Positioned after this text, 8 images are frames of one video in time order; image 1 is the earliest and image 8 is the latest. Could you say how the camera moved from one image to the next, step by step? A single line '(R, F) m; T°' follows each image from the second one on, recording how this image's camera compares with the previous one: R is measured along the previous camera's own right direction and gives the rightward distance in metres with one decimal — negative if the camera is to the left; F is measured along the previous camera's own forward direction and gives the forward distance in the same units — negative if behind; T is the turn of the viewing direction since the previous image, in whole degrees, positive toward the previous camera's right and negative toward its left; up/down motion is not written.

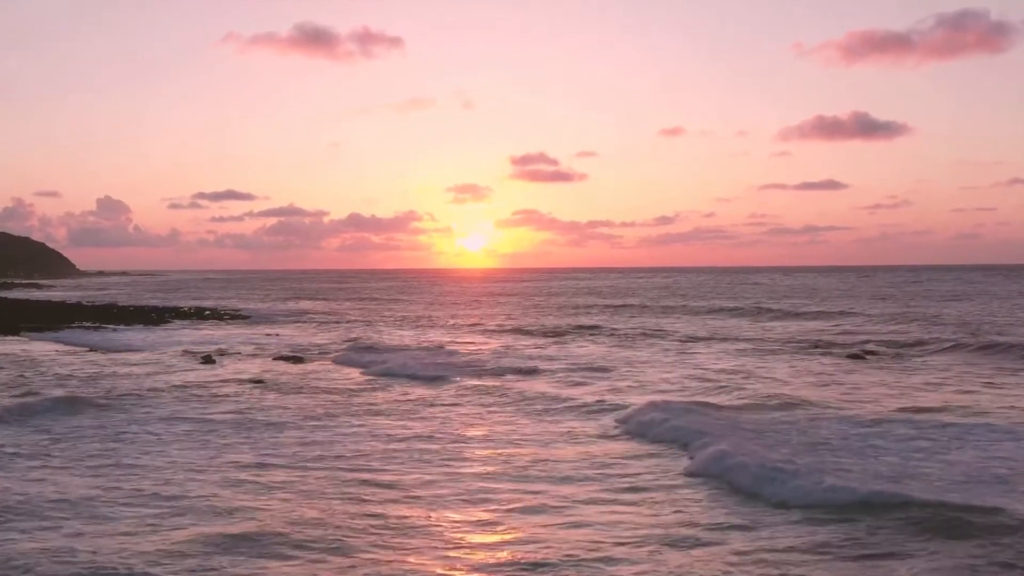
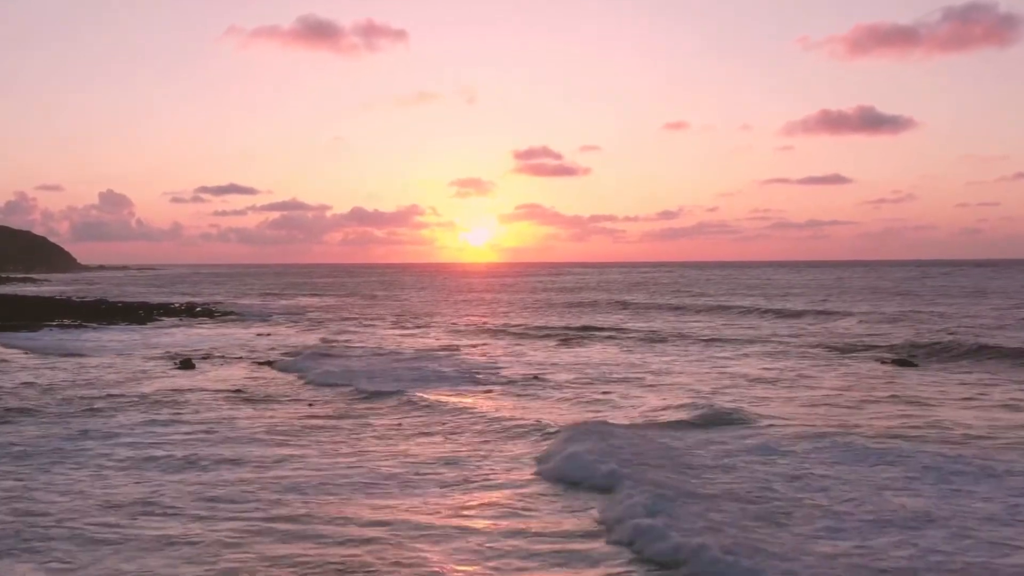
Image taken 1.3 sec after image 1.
(-0.1, +2.6) m; 0°
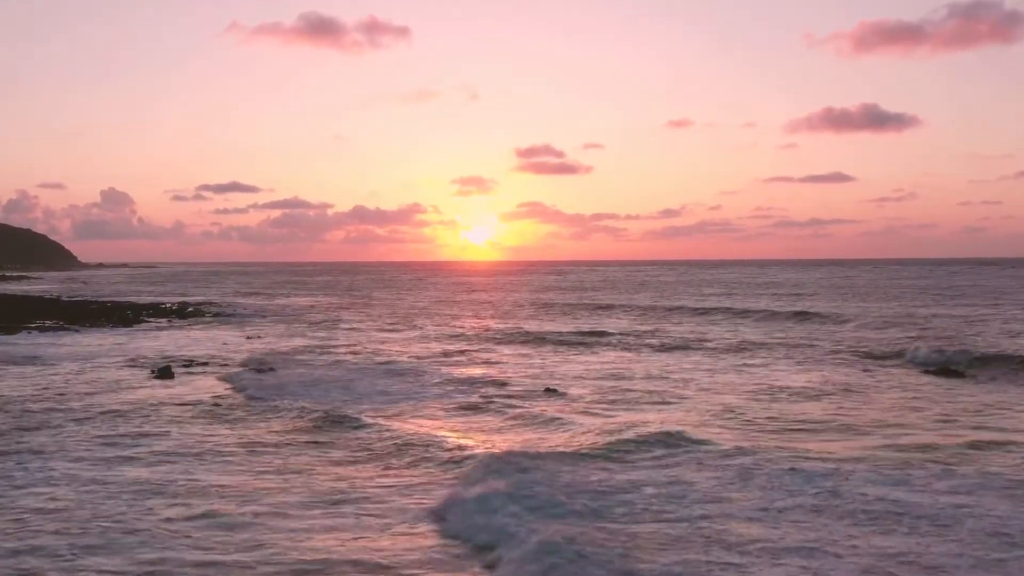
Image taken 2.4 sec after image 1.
(-0.2, +2.3) m; 0°
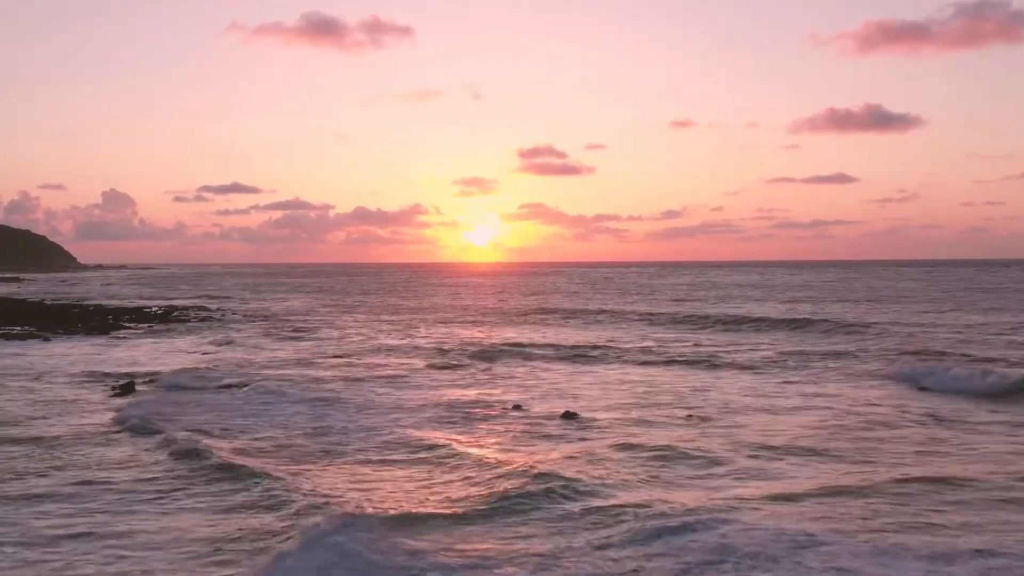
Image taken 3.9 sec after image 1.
(-0.3, +3.3) m; 0°
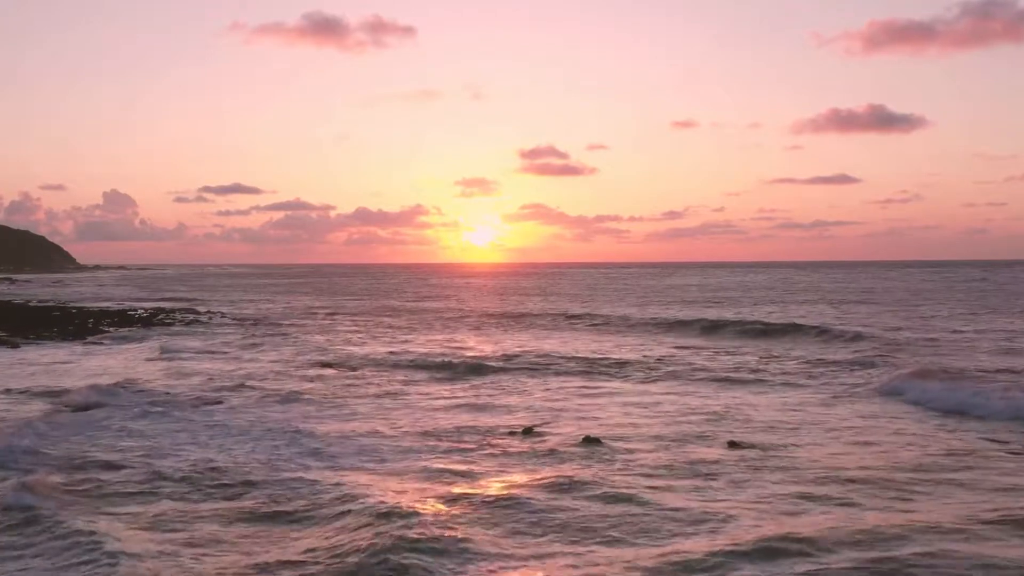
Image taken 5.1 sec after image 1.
(-0.2, +2.9) m; 0°
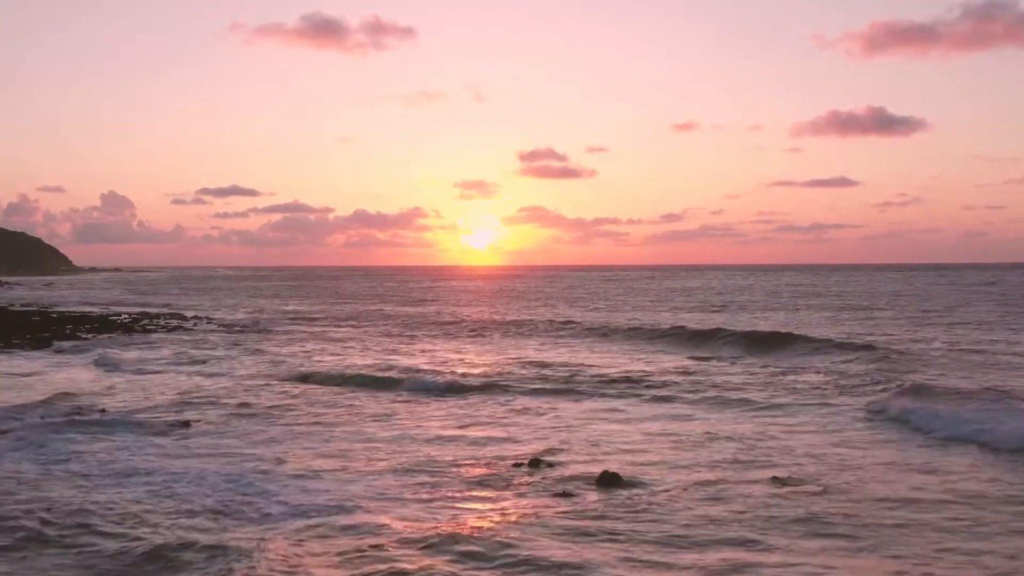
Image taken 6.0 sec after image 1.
(-0.1, +2.4) m; 0°
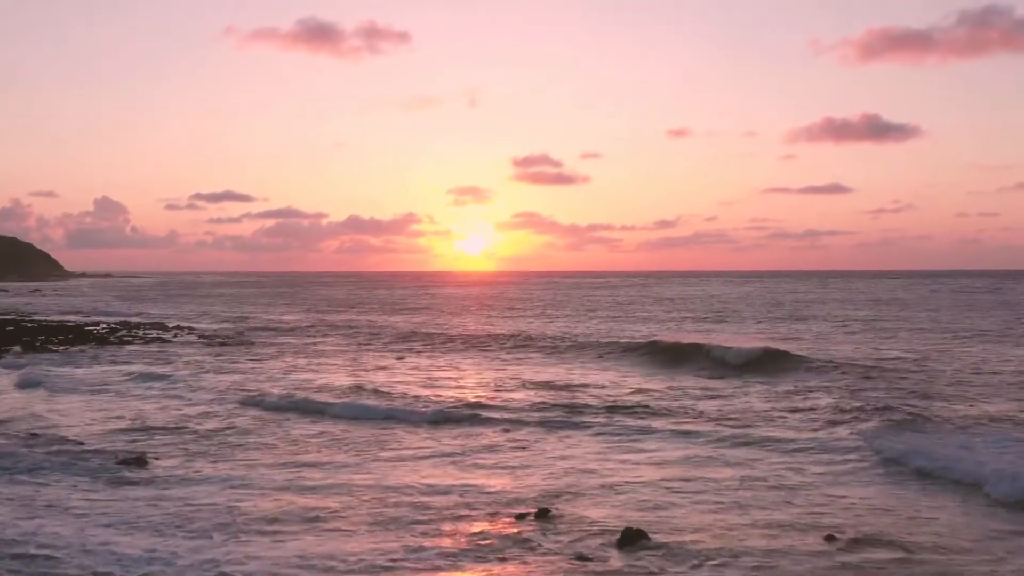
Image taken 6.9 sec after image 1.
(-0.2, +2.4) m; 0°
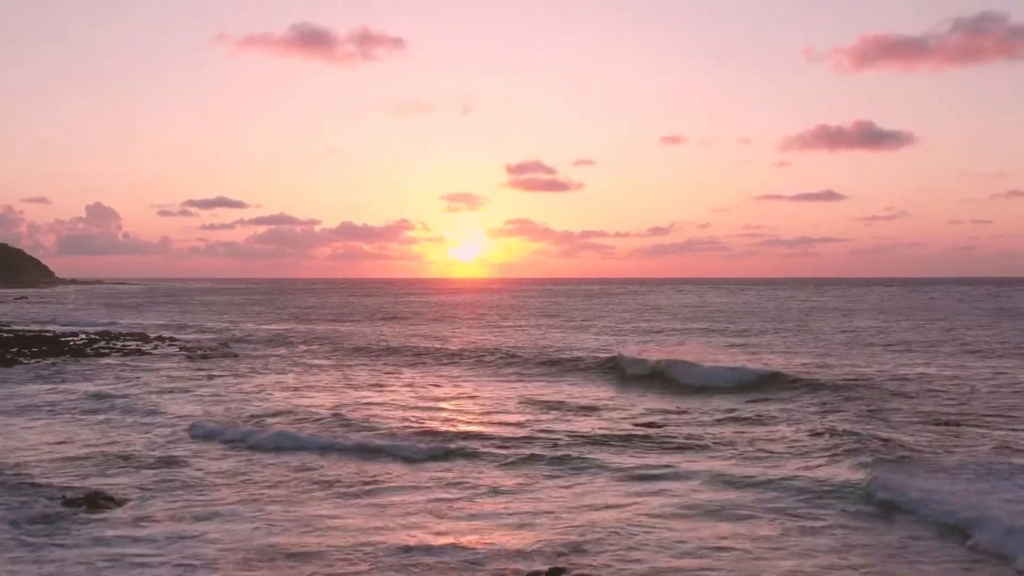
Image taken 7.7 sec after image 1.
(-0.2, +2.1) m; 0°
